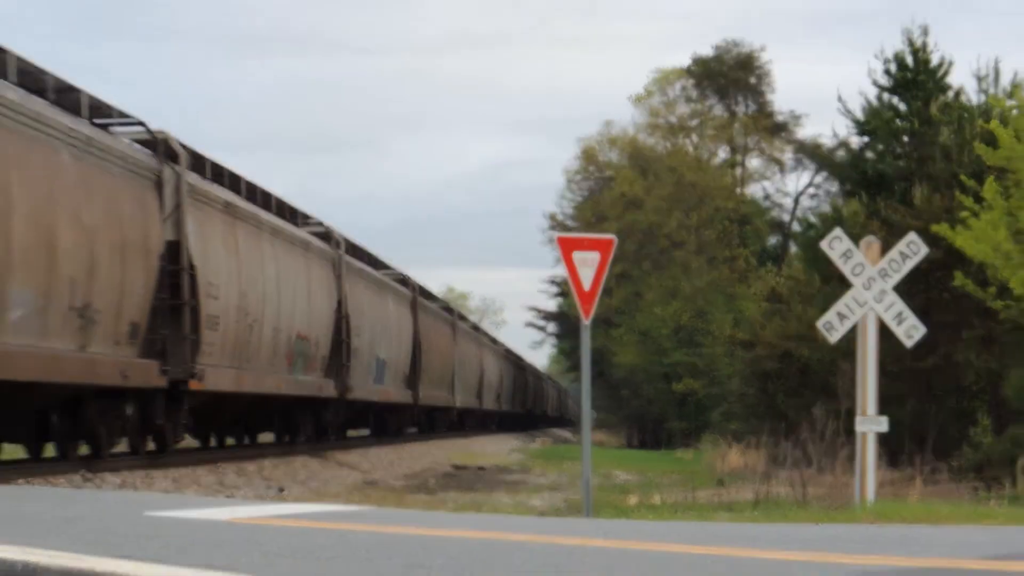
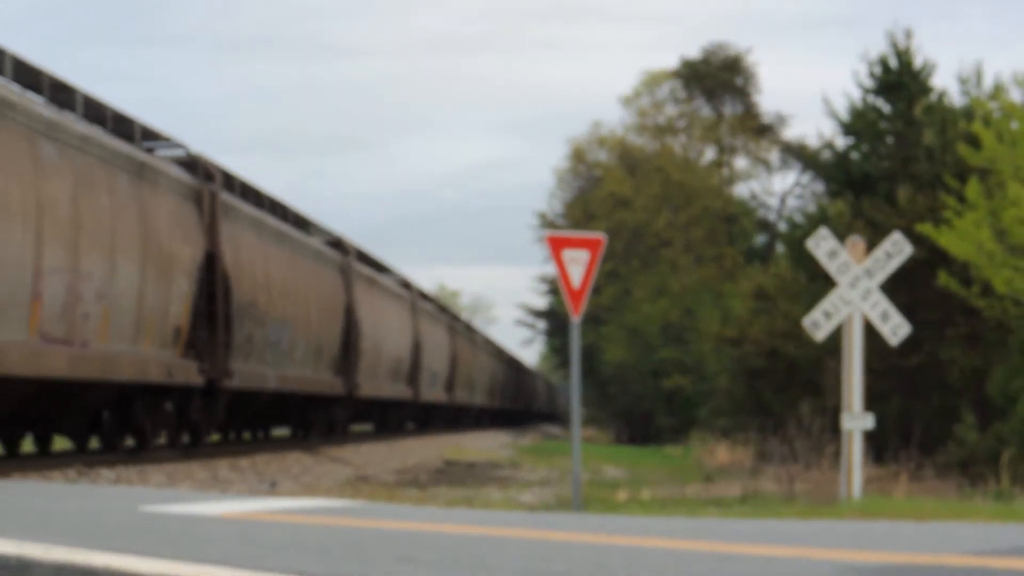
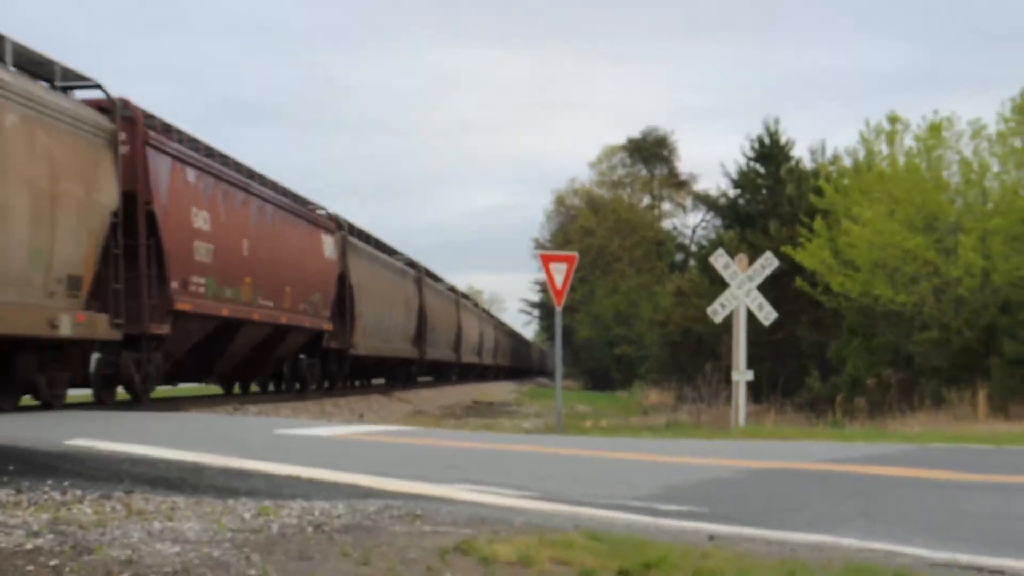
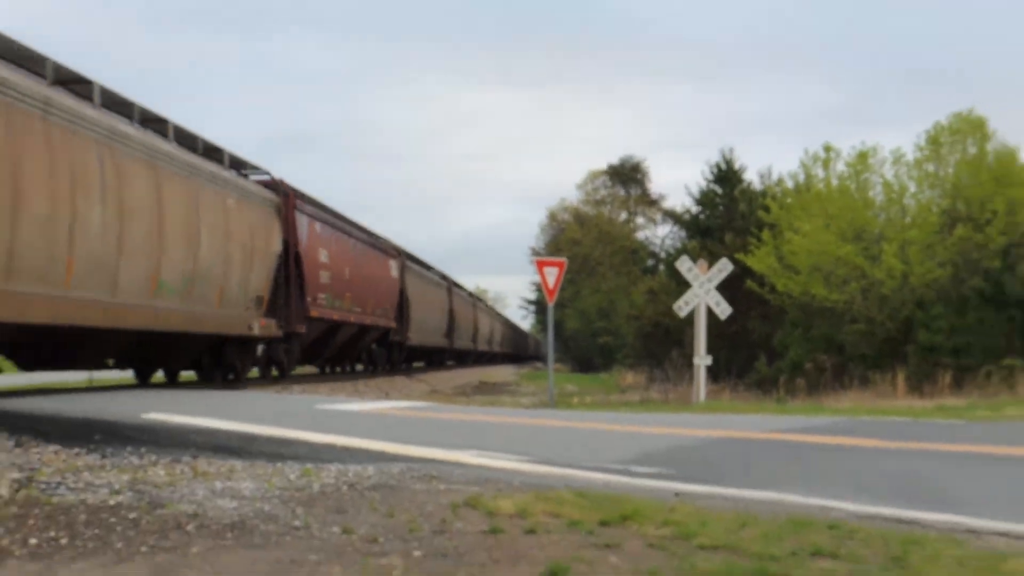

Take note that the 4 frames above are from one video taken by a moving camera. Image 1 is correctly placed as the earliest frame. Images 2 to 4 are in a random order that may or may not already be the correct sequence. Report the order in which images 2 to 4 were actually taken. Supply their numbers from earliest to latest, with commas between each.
2, 3, 4
